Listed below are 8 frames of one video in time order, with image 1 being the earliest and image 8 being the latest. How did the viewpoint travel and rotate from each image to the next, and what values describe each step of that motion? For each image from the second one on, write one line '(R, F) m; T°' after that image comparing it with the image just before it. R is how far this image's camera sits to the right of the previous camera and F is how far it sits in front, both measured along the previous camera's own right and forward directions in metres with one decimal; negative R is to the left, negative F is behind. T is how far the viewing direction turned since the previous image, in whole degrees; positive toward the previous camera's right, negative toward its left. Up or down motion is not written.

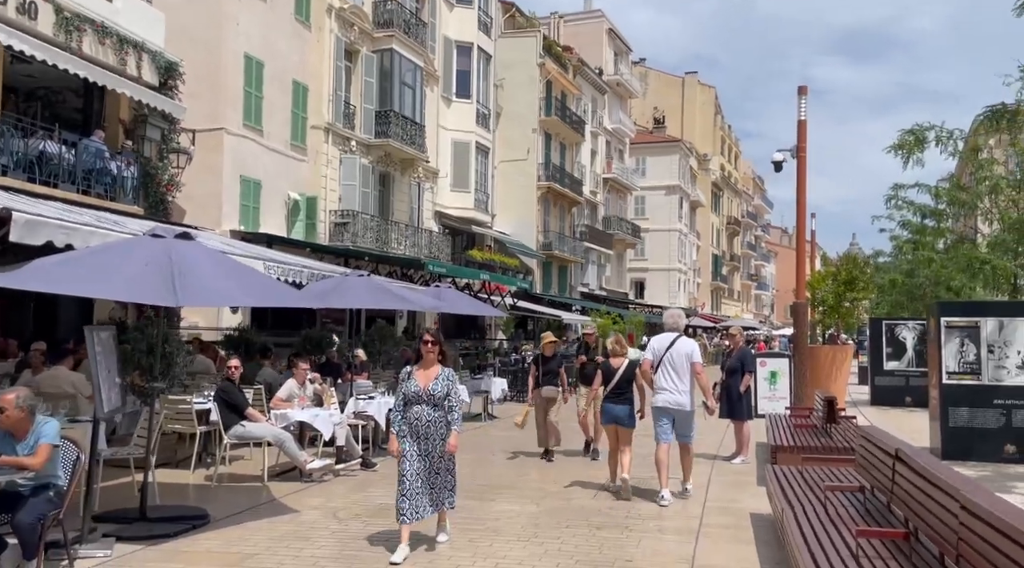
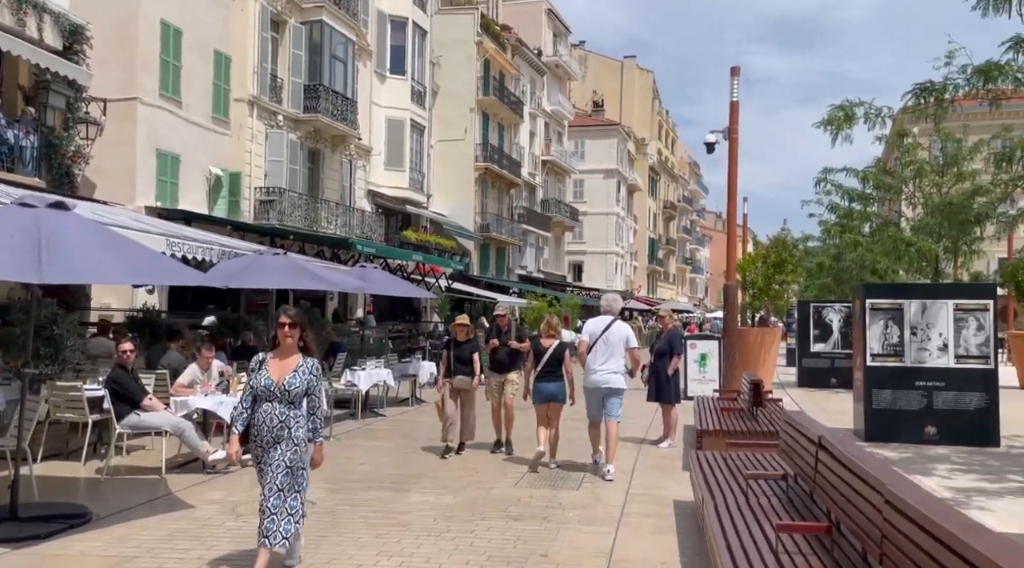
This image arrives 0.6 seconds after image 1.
(+0.2, +0.4) m; +4°
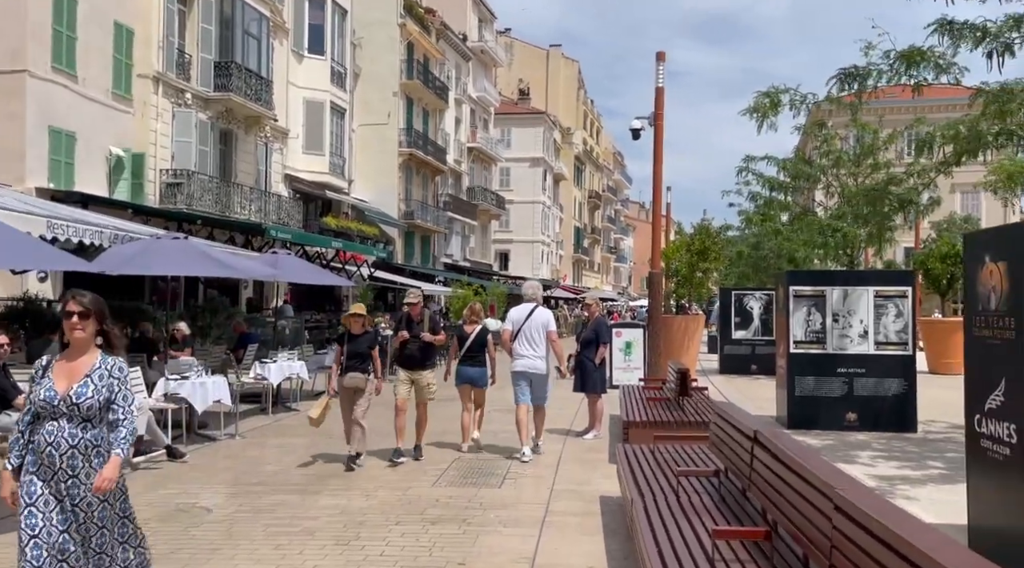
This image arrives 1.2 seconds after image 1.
(+0.1, +0.5) m; +5°
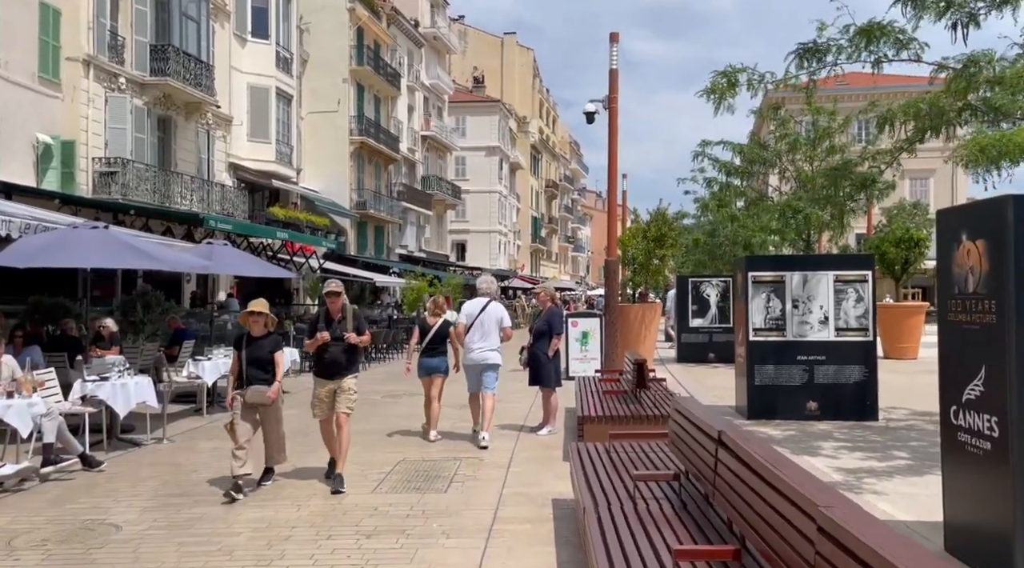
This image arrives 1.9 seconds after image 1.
(+0.1, +0.6) m; +3°
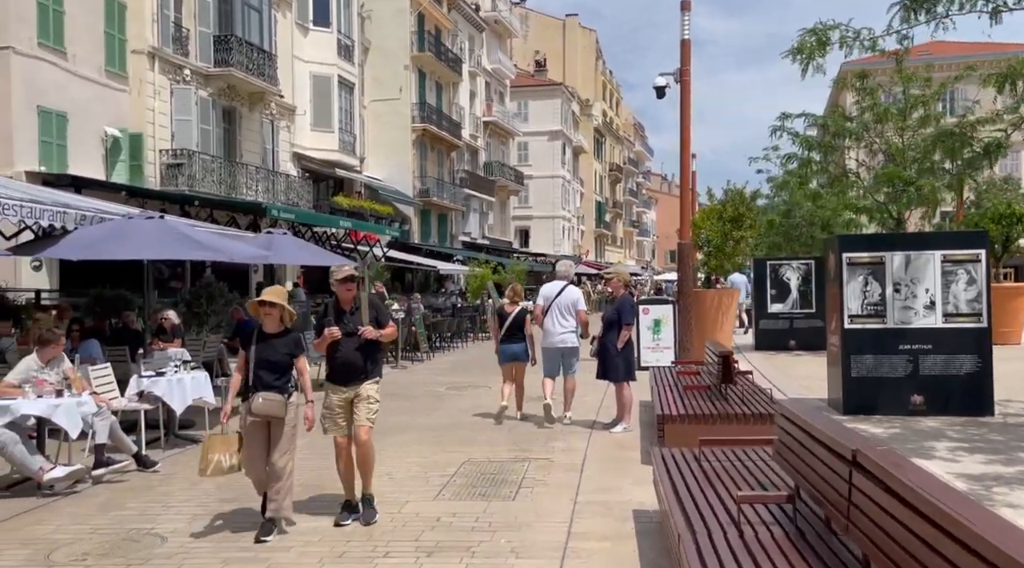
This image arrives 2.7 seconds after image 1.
(-0.1, +0.6) m; -4°
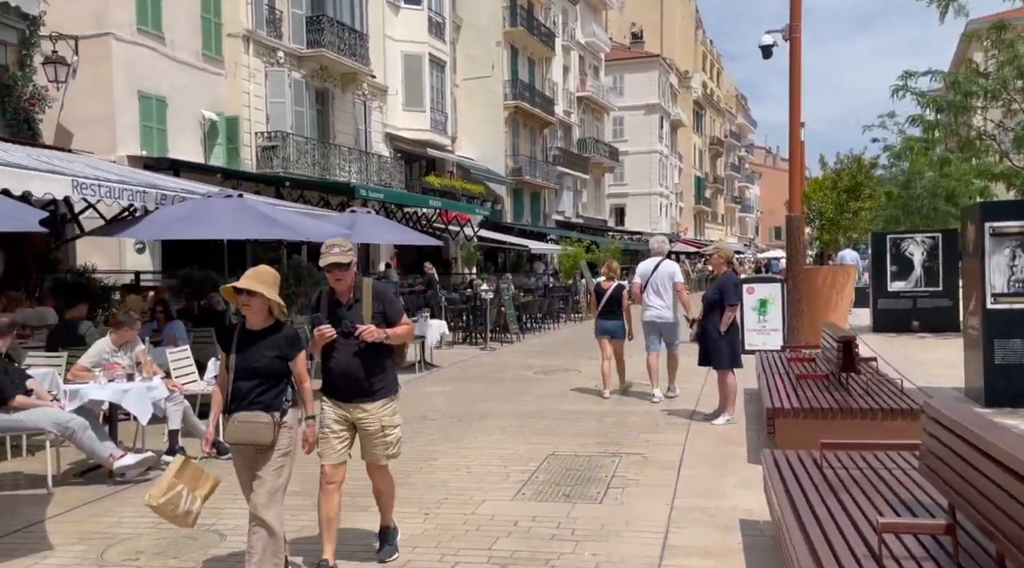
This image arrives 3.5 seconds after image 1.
(+0.1, +0.6) m; -6°
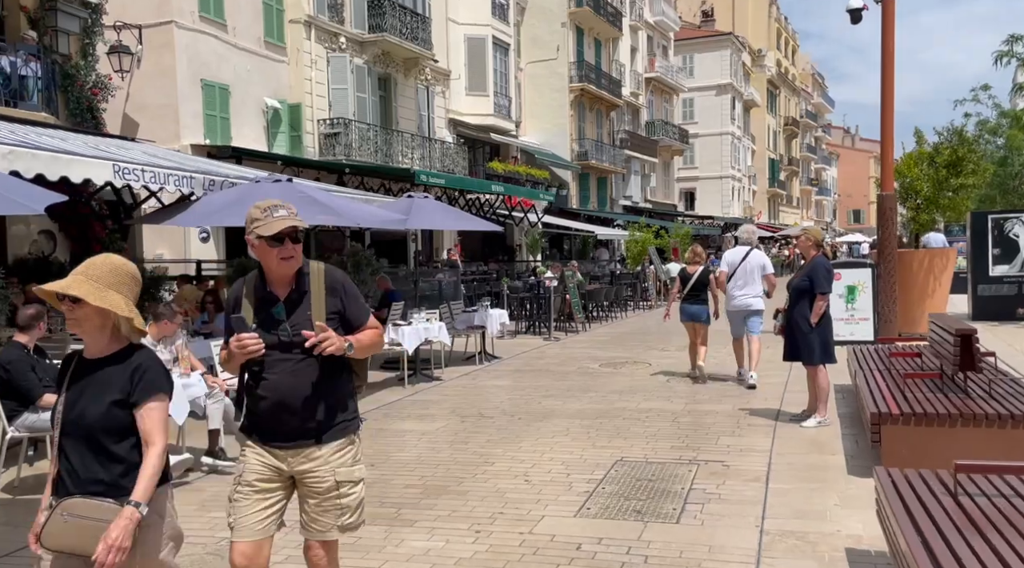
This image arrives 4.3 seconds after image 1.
(0.0, +0.7) m; -4°
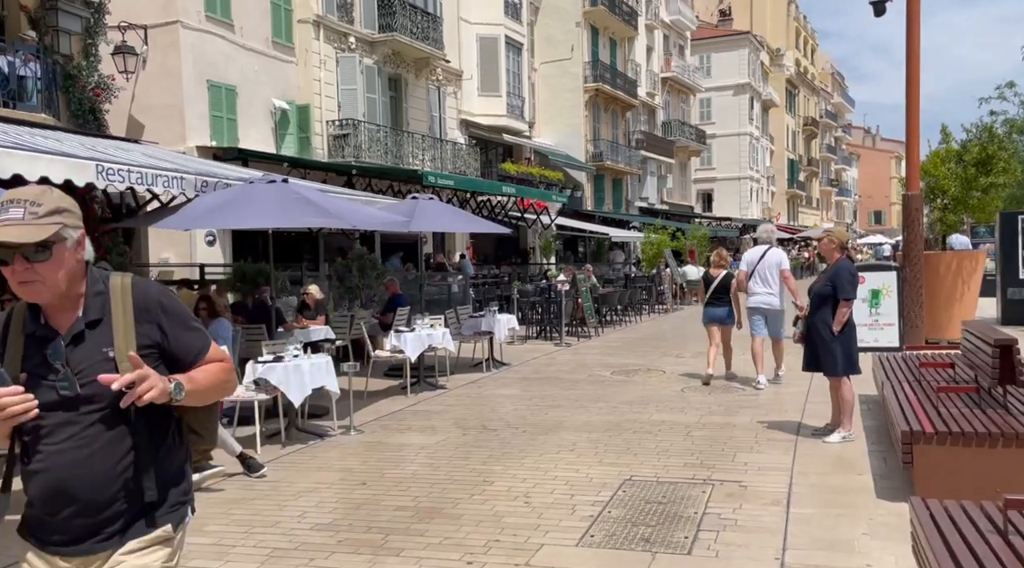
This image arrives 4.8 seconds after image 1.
(+0.1, +0.4) m; -1°
